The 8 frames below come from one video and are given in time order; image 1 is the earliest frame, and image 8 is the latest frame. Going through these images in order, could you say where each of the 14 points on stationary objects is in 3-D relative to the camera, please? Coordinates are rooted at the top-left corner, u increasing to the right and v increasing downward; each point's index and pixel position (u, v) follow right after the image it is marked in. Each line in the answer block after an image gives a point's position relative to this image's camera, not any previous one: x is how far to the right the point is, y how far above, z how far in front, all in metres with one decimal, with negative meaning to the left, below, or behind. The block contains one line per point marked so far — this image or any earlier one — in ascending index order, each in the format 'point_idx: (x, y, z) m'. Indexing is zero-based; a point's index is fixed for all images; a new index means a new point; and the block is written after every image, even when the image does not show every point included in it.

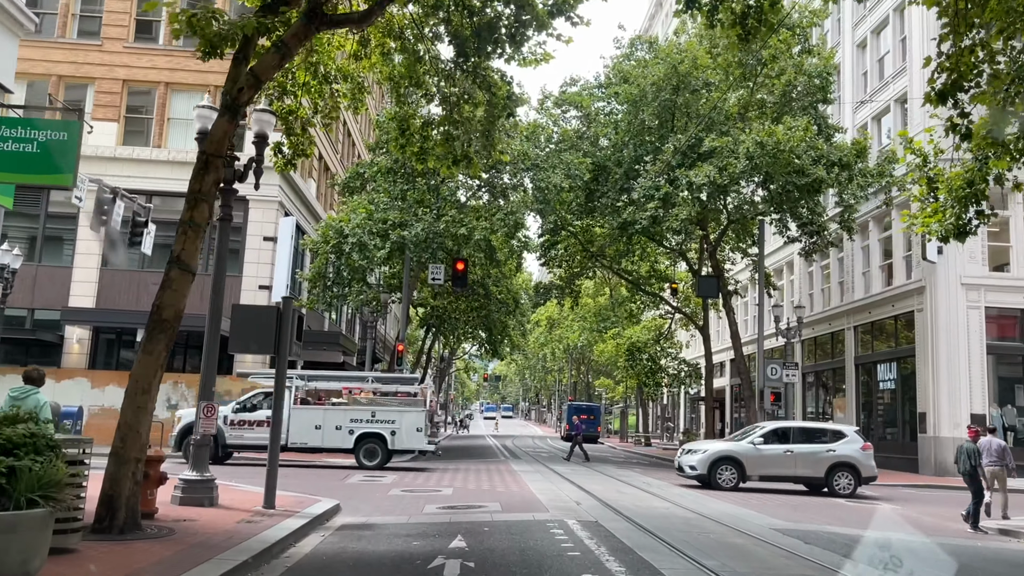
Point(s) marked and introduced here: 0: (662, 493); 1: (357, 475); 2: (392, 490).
0: (+3.1, -4.2, +17.3) m
1: (-3.4, -4.1, +18.8) m
2: (-2.2, -3.8, +16.0) m
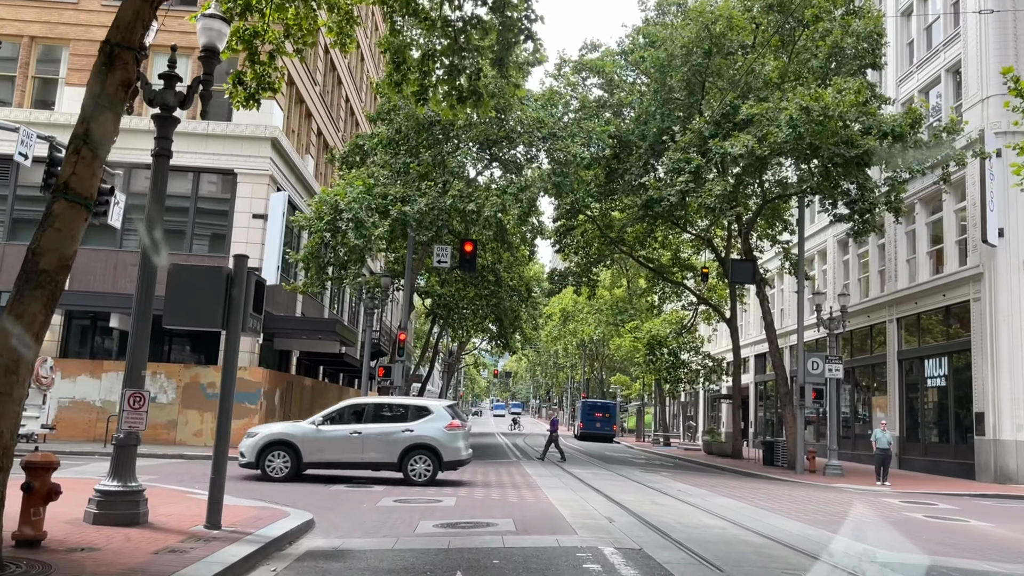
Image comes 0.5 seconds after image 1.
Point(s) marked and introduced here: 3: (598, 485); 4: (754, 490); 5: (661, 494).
0: (+3.3, -3.7, +14.6) m
1: (-3.1, -3.6, +16.2) m
2: (-2.0, -3.3, +13.4) m
3: (+1.8, -3.9, +17.0) m
4: (+5.5, -4.6, +19.5) m
5: (+2.8, -3.9, +15.8) m
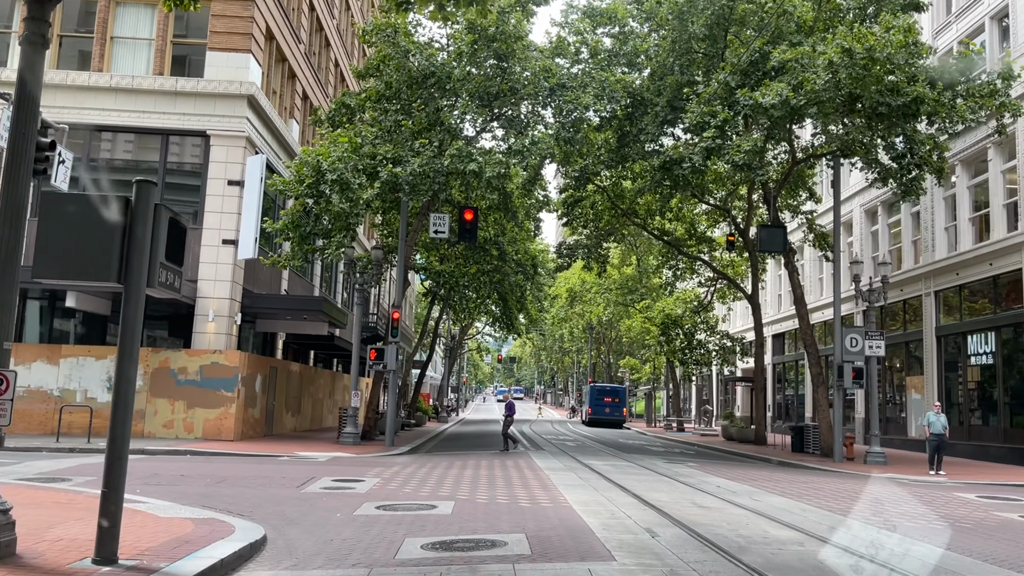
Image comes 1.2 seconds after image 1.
0: (+3.5, -3.1, +12.0) m
1: (-3.0, -3.0, +13.7) m
2: (-1.9, -2.8, +10.8) m
3: (+1.9, -3.3, +14.5) m
4: (+5.7, -3.9, +17.0) m
5: (+3.0, -3.2, +13.3) m
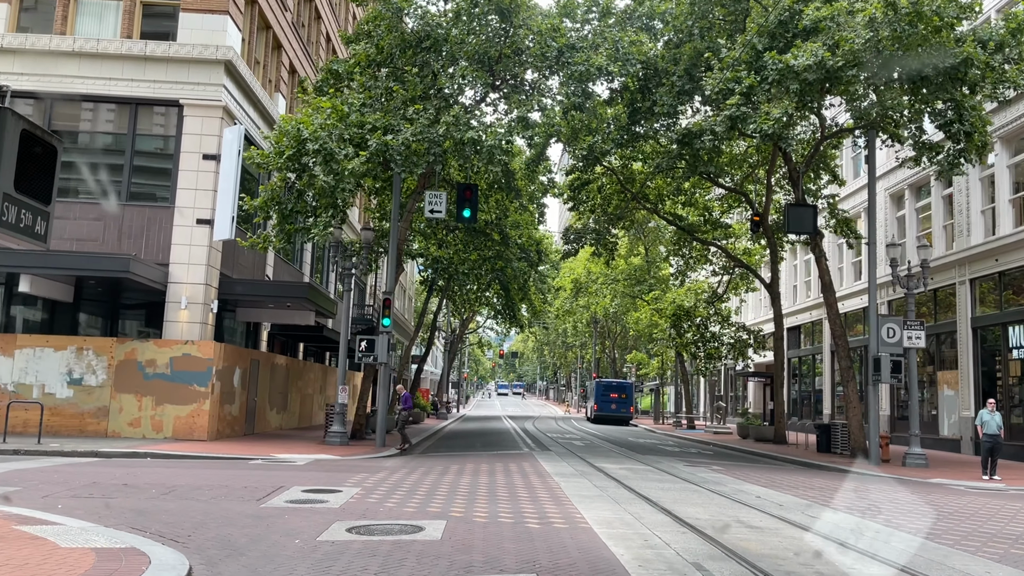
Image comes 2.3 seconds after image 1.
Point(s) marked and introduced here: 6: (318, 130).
0: (+3.5, -2.8, +9.9) m
1: (-2.9, -2.7, +11.6) m
2: (-1.8, -2.4, +8.7) m
3: (+2.0, -2.9, +12.3) m
4: (+5.8, -3.5, +14.8) m
5: (+3.0, -2.9, +11.2) m
6: (-4.4, +3.6, +19.1) m
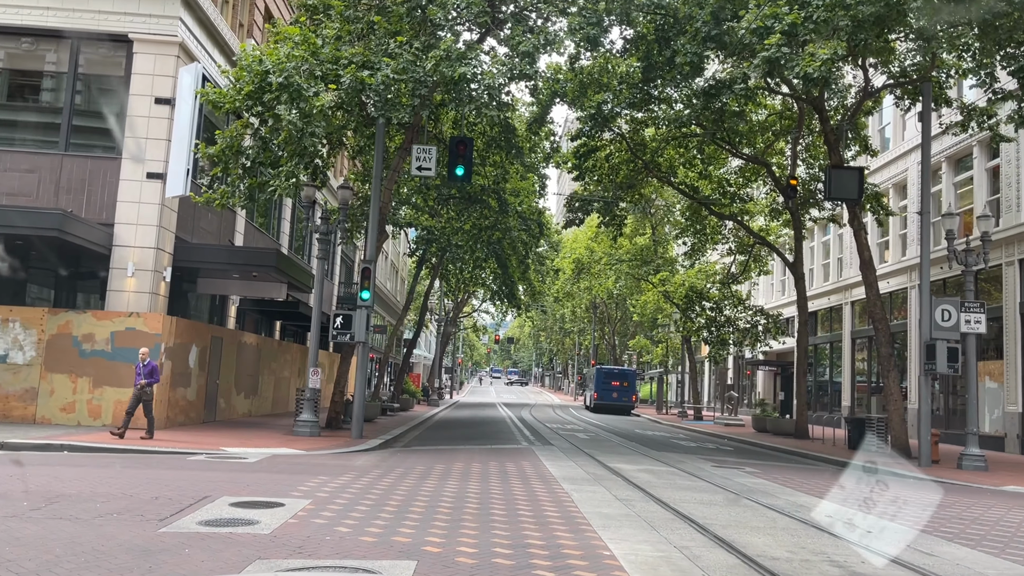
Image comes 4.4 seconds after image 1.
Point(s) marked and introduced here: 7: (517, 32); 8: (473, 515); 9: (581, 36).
0: (+3.5, -2.3, +7.2) m
1: (-3.0, -2.2, +8.8) m
2: (-1.8, -2.0, +5.9) m
3: (+2.0, -2.4, +9.6) m
4: (+5.7, -3.1, +12.1) m
5: (+3.0, -2.4, +8.4) m
6: (-4.4, +4.2, +16.2) m
7: (+0.1, +5.4, +18.1) m
8: (-0.4, -2.3, +8.7) m
9: (+1.4, +5.3, +17.8) m
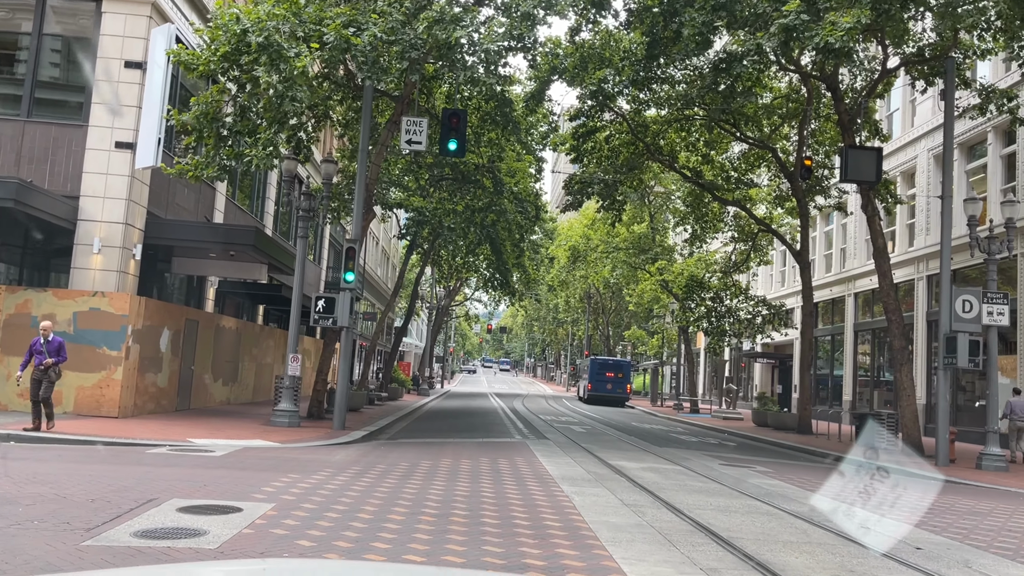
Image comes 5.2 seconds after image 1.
0: (+3.5, -2.2, +6.0) m
1: (-3.0, -1.9, +7.6) m
2: (-1.8, -1.7, +4.8) m
3: (+1.9, -2.2, +8.4) m
4: (+5.6, -2.9, +11.0) m
5: (+3.0, -2.2, +7.3) m
6: (-4.4, +4.6, +15.0) m
7: (+0.1, +5.8, +16.9) m
8: (-0.5, -2.1, +7.5) m
9: (+1.4, +5.6, +16.5) m
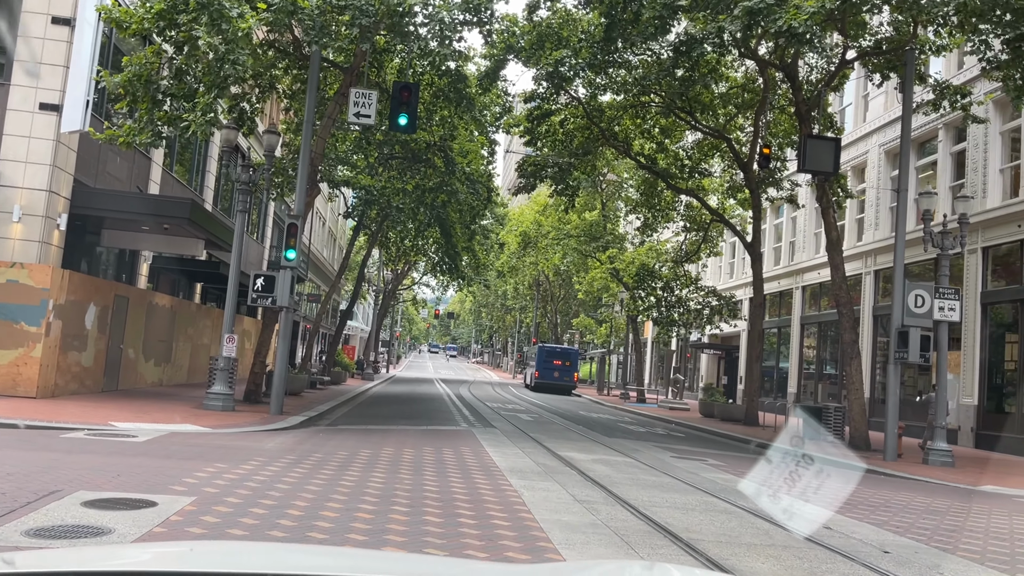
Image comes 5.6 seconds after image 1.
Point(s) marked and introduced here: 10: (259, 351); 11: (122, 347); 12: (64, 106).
0: (+3.1, -2.1, +5.7) m
1: (-3.4, -1.6, +6.8) m
2: (-2.1, -1.6, +4.1) m
3: (+1.4, -2.1, +8.0) m
4: (+4.9, -2.8, +10.8) m
5: (+2.5, -2.1, +6.9) m
6: (-5.1, +5.0, +14.0) m
7: (-0.7, +6.1, +16.2) m
8: (-0.9, -1.9, +6.9) m
9: (+0.6, +5.9, +15.9) m
10: (-5.6, -1.4, +18.7) m
11: (-8.6, -1.3, +18.7) m
12: (-8.2, +3.3, +15.6) m
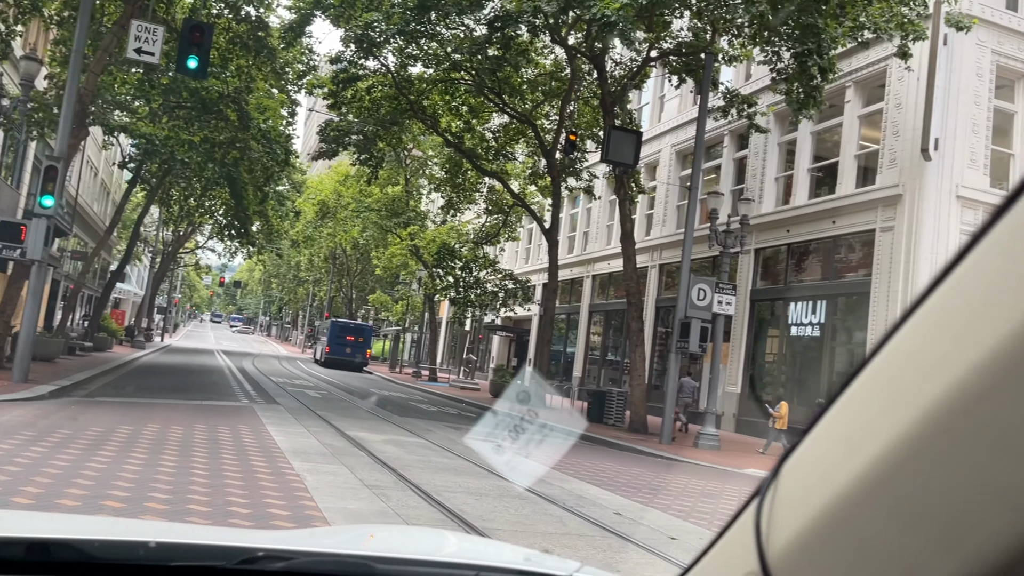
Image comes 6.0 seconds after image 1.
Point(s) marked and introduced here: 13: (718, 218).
0: (+1.7, -2.0, +5.7) m
1: (-4.9, -1.2, +5.3) m
2: (-3.0, -1.3, +2.9) m
3: (-0.6, -1.8, +7.6) m
4: (+2.2, -2.6, +11.1) m
5: (+0.8, -2.0, +6.8) m
6: (-7.8, +5.8, +11.8) m
7: (-4.0, +6.7, +14.9) m
8: (-2.5, -1.6, +6.0) m
9: (-2.7, +6.5, +14.9) m
10: (-9.8, -0.4, +16.3) m
11: (-12.7, -0.2, +15.6) m
12: (-11.3, +4.4, +12.6) m
13: (+4.7, +1.6, +19.3) m
